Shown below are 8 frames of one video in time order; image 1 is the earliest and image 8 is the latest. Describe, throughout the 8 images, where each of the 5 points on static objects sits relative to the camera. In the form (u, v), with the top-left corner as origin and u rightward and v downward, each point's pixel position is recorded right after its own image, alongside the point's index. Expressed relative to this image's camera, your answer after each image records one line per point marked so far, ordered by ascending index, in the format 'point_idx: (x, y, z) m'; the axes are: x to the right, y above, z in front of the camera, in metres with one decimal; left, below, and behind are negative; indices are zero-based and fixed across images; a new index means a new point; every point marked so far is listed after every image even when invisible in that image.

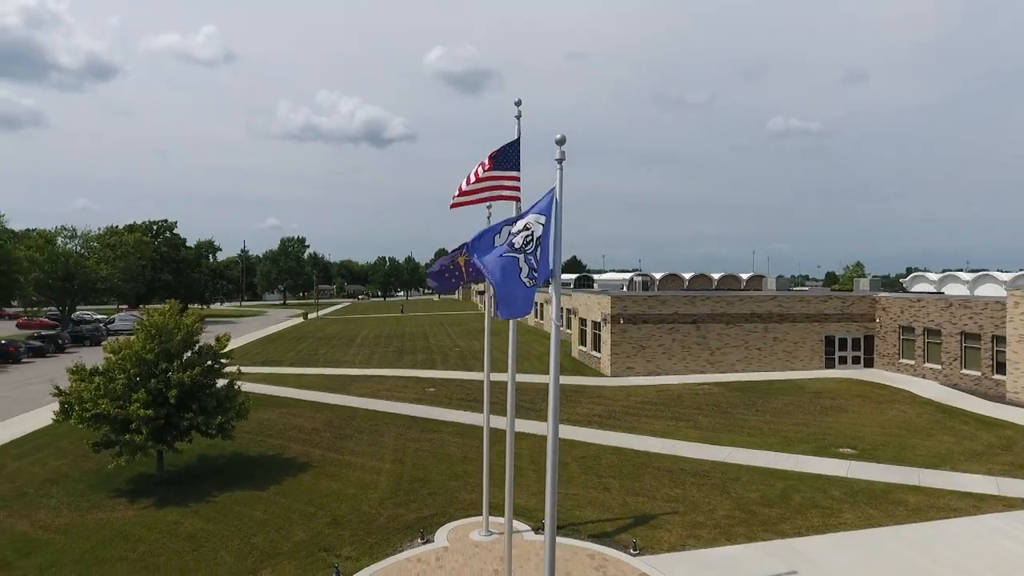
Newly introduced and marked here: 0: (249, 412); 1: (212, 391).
0: (-6.7, -3.2, +16.2) m
1: (-7.4, -2.5, +15.6) m
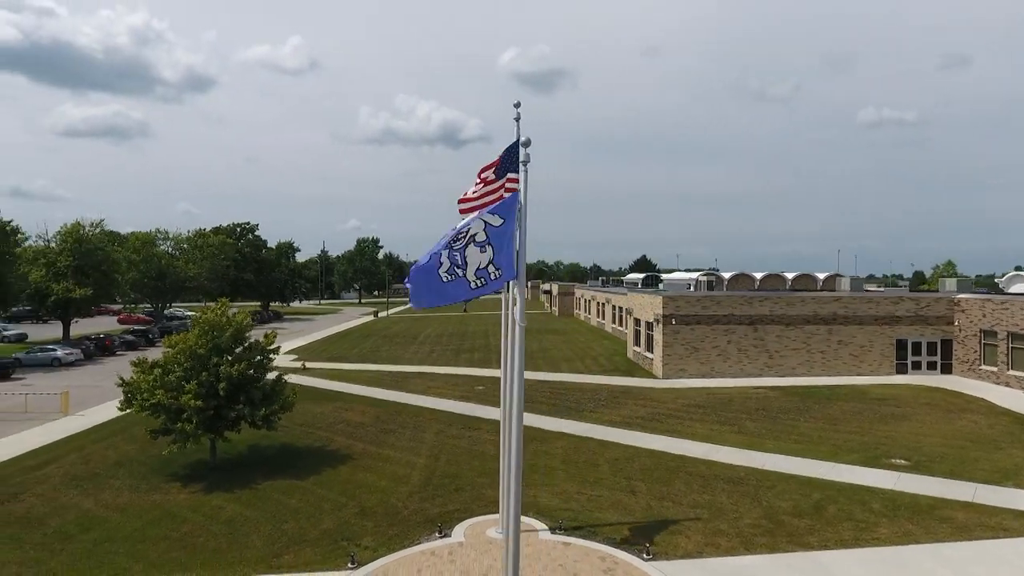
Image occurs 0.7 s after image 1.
0: (-5.9, -3.2, +17.0) m
1: (-6.6, -2.5, +16.5) m
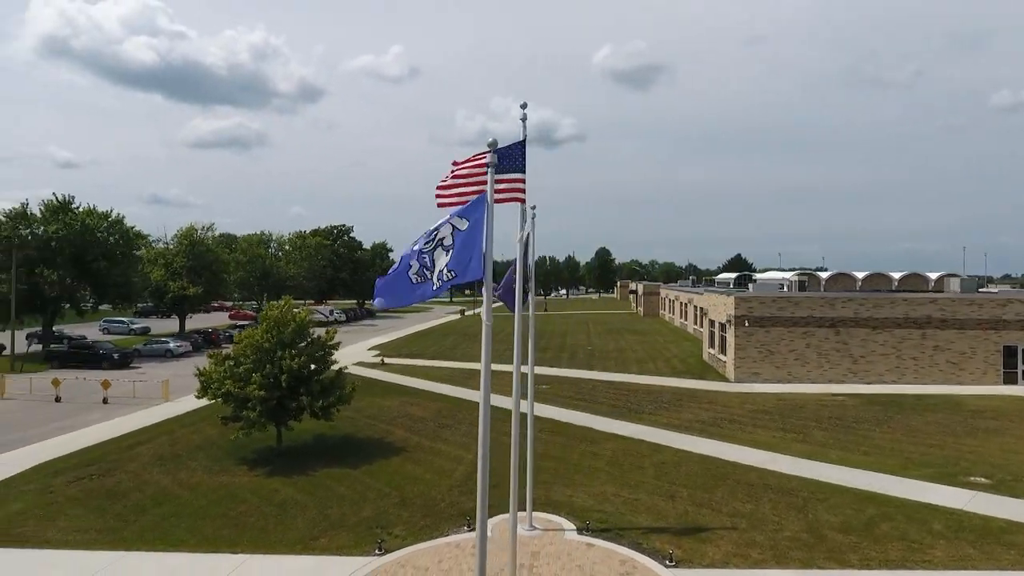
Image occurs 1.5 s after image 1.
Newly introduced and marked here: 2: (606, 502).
0: (-4.6, -3.1, +17.9) m
1: (-5.3, -2.5, +17.6) m
2: (+2.0, -4.6, +13.7) m
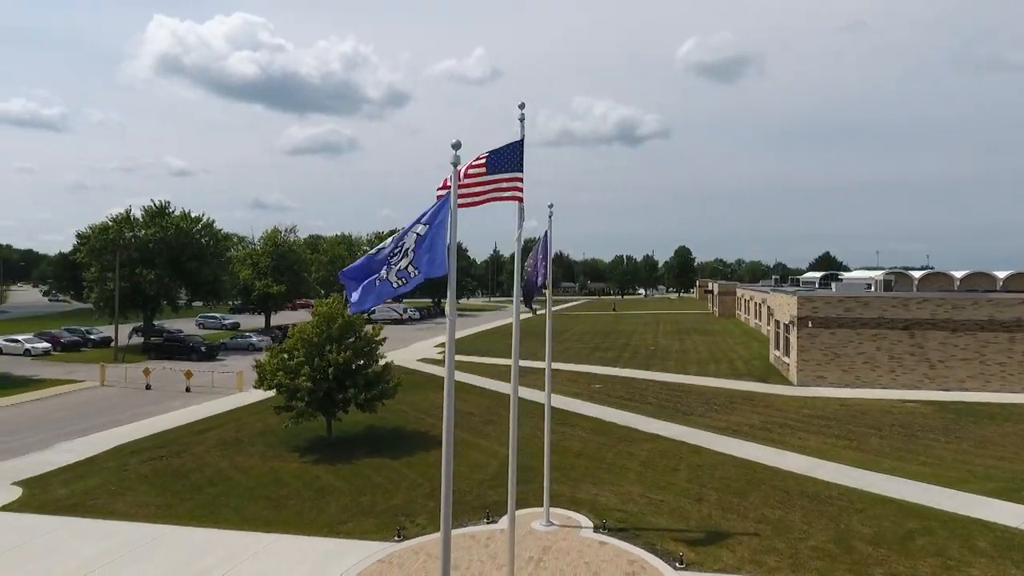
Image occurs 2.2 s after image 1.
0: (-3.5, -3.1, +18.7) m
1: (-4.3, -2.4, +18.4) m
2: (+2.5, -4.6, +13.6) m
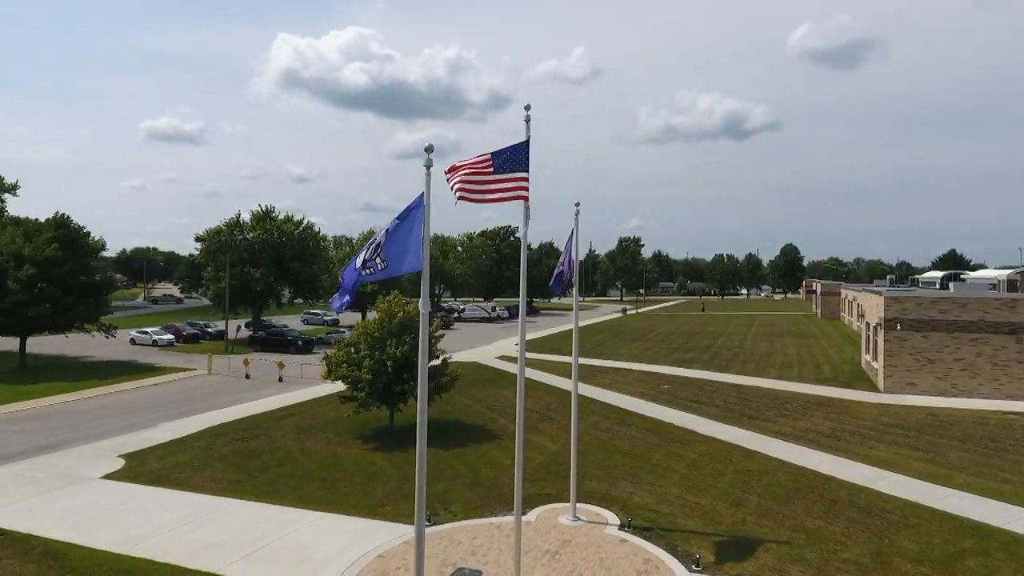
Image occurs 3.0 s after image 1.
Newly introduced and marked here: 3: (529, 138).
0: (-1.9, -3.0, +19.4) m
1: (-2.7, -2.3, +19.2) m
2: (+3.2, -4.6, +13.4) m
3: (+0.3, +2.3, +9.9) m
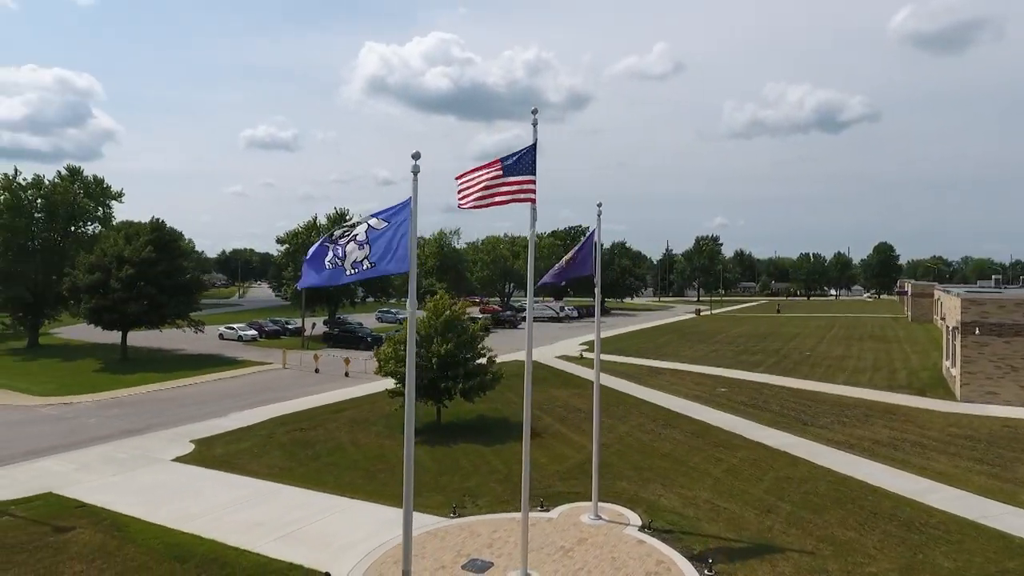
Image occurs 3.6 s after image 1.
0: (-0.5, -3.0, +19.8) m
1: (-1.4, -2.3, +19.7) m
2: (+3.7, -4.6, +13.2) m
3: (+0.4, +2.3, +10.1) m
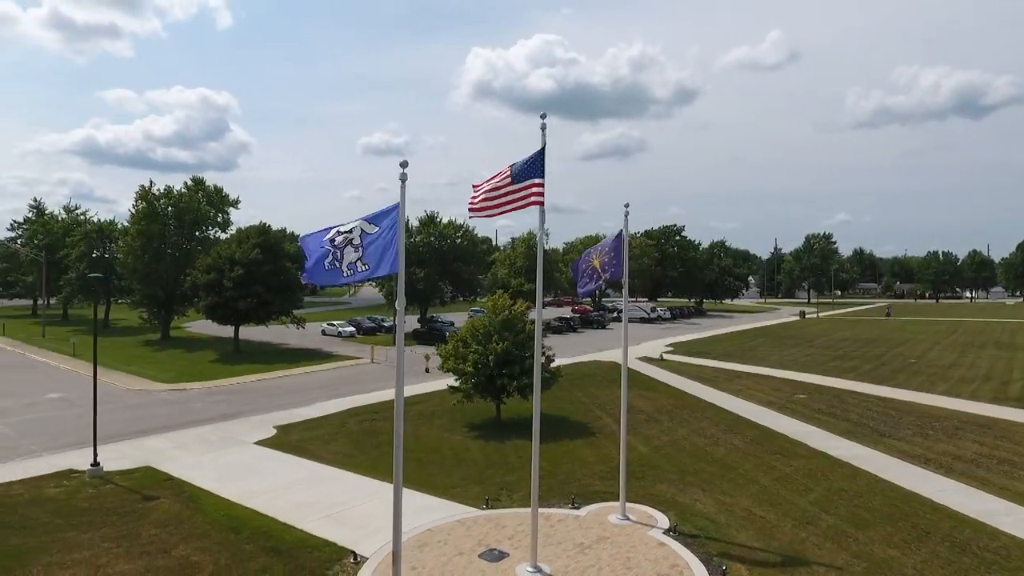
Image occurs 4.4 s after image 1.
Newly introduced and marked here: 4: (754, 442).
0: (+1.2, -3.0, +20.0) m
1: (+0.3, -2.3, +20.1) m
2: (+4.3, -4.6, +12.9) m
3: (+0.5, +2.3, +10.3) m
4: (+6.9, -4.4, +18.0) m
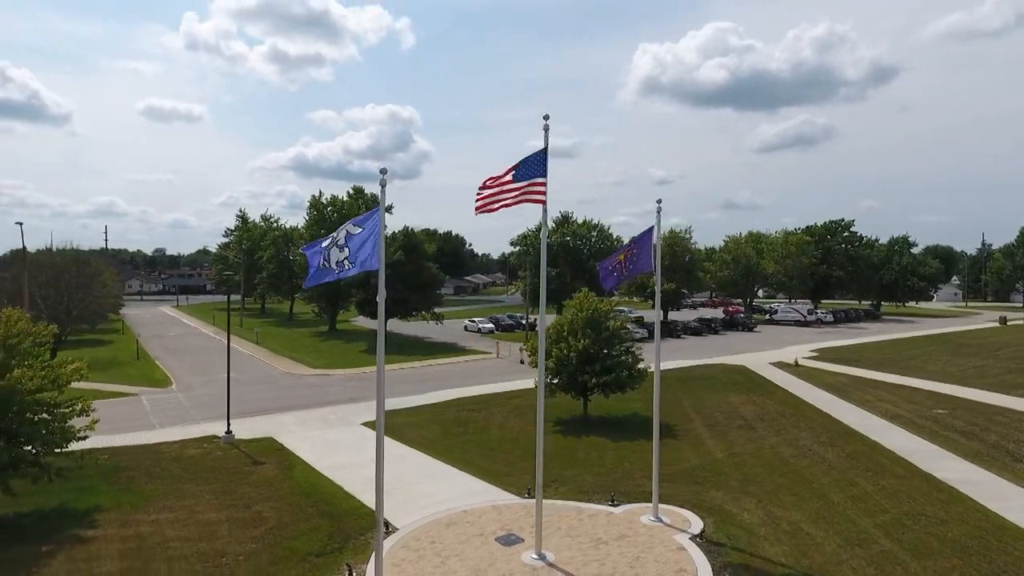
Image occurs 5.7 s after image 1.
0: (+3.8, -2.9, +19.8) m
1: (+3.0, -2.2, +20.1) m
2: (+4.9, -4.5, +12.1) m
3: (+0.6, +2.4, +10.6) m
4: (+8.7, -4.4, +16.3) m
